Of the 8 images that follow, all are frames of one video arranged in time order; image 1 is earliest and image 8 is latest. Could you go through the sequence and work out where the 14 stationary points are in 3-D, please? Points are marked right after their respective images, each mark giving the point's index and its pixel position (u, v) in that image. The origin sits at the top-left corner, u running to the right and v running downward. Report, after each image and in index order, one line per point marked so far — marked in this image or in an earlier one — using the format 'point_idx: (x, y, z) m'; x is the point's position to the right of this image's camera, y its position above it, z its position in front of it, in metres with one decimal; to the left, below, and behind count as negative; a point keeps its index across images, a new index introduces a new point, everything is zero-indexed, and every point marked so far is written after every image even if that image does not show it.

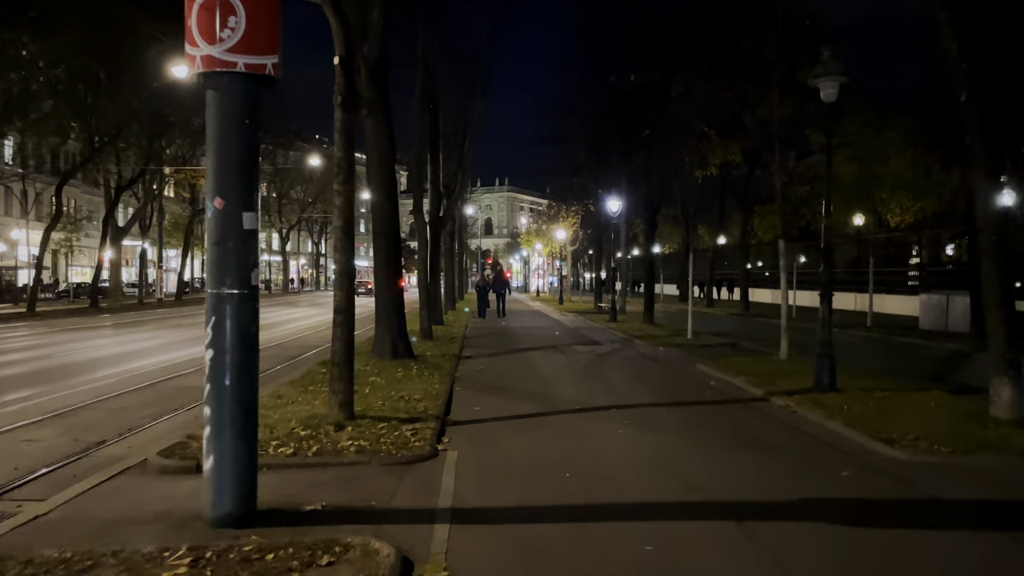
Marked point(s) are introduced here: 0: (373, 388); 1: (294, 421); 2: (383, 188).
0: (-1.8, -1.3, +11.4) m
1: (-2.2, -1.4, +8.8) m
2: (-2.1, +1.7, +14.5) m
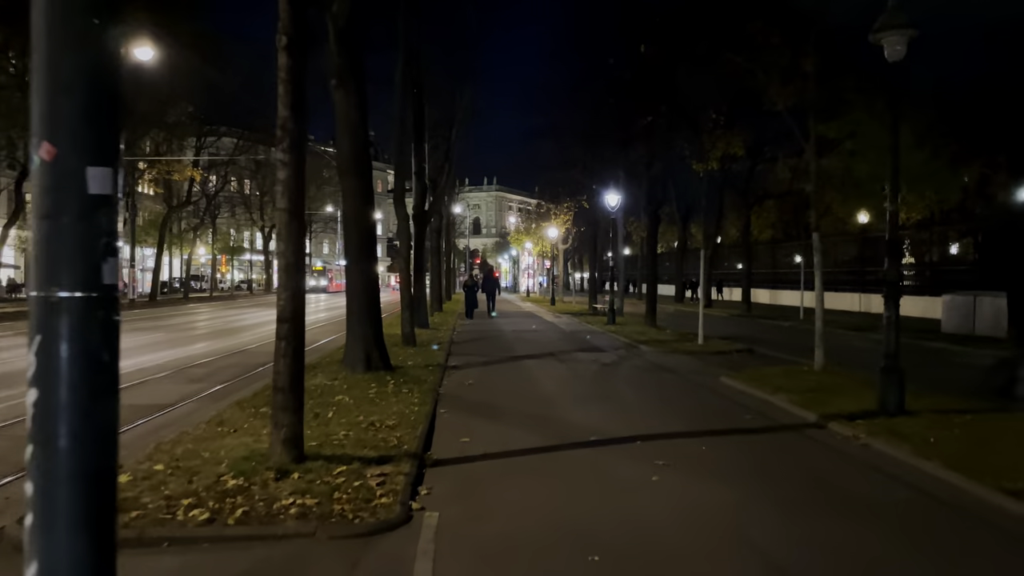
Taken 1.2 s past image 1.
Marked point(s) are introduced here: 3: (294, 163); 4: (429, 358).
0: (-1.9, -1.3, +9.4) m
1: (-2.2, -1.4, +6.7) m
2: (-2.2, +1.7, +12.4) m
3: (-1.7, +1.0, +6.7) m
4: (-1.4, -1.2, +15.0) m
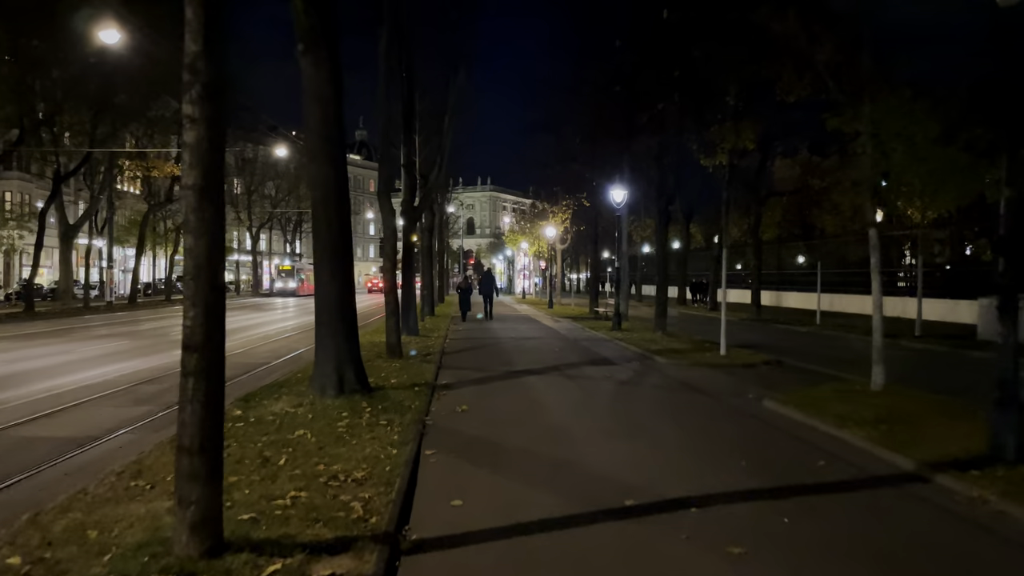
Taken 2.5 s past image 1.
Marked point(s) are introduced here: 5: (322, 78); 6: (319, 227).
0: (-1.8, -1.4, +7.3) m
1: (-2.2, -1.4, +4.7) m
2: (-2.2, +1.6, +10.3) m
3: (-1.6, +0.9, +4.6) m
4: (-1.4, -1.3, +13.0) m
5: (-2.2, +2.5, +10.2) m
6: (-2.3, +0.7, +10.3) m
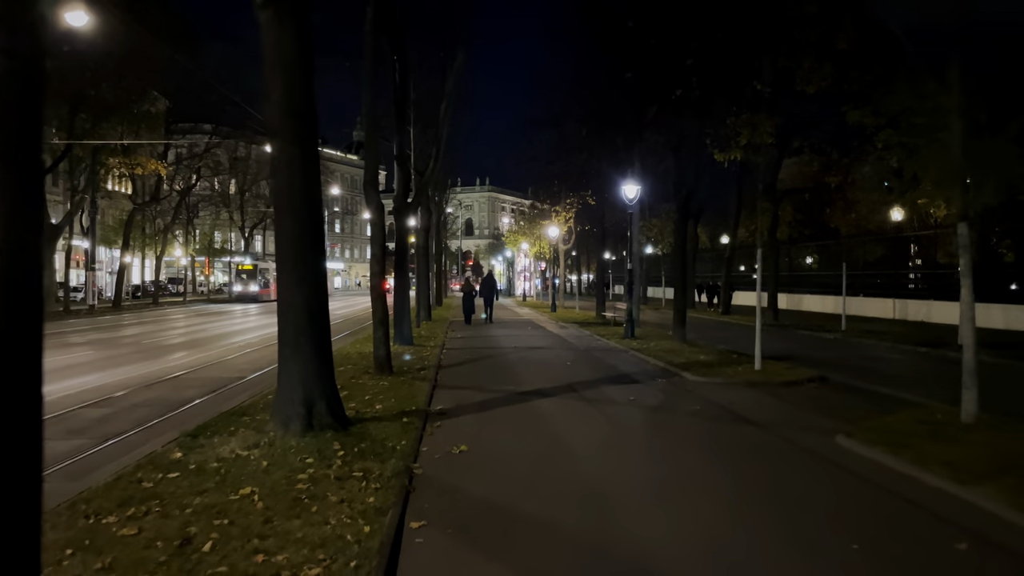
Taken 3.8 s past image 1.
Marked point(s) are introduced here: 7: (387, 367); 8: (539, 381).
0: (-1.7, -1.5, +5.2) m
1: (-2.0, -1.5, +2.6) m
2: (-2.1, +1.5, +8.3) m
3: (-1.5, +0.8, +2.6) m
4: (-1.3, -1.4, +10.9) m
5: (-2.1, +2.4, +8.2) m
6: (-2.2, +0.6, +8.3) m
7: (-2.0, -1.3, +14.2) m
8: (+0.4, -1.4, +13.0) m
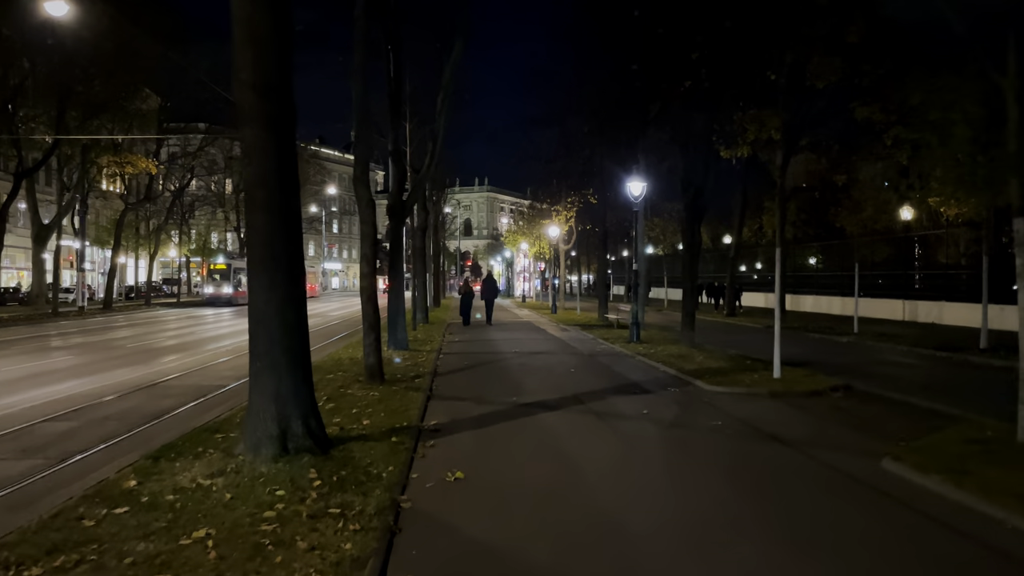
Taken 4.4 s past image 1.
0: (-1.7, -1.5, +4.2) m
1: (-2.0, -1.5, +1.6) m
2: (-2.1, +1.5, +7.3) m
3: (-1.5, +0.8, +1.6) m
4: (-1.3, -1.4, +9.9) m
5: (-2.1, +2.3, +7.2) m
6: (-2.2, +0.6, +7.3) m
7: (-2.0, -1.3, +13.2) m
8: (+0.4, -1.4, +12.0) m
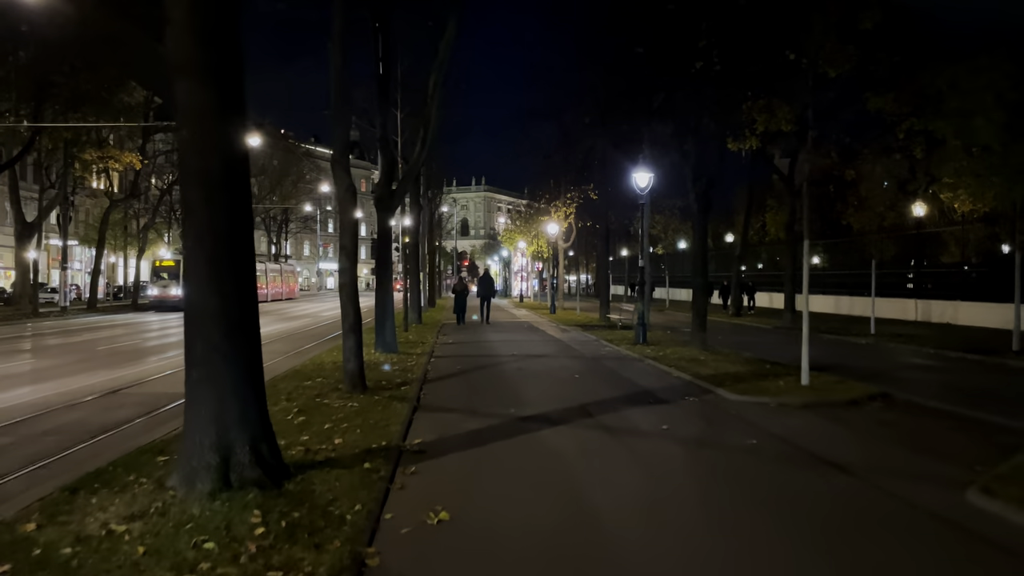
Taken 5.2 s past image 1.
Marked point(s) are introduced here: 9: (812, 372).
0: (-1.7, -1.5, +2.8) m
1: (-2.0, -1.5, +0.2) m
2: (-2.1, +1.5, +5.9) m
3: (-1.5, +0.8, +0.2) m
4: (-1.3, -1.4, +8.5) m
5: (-2.1, +2.4, +5.8) m
6: (-2.2, +0.6, +5.9) m
7: (-2.1, -1.3, +11.8) m
8: (+0.4, -1.4, +10.6) m
9: (+4.8, -1.4, +14.0) m
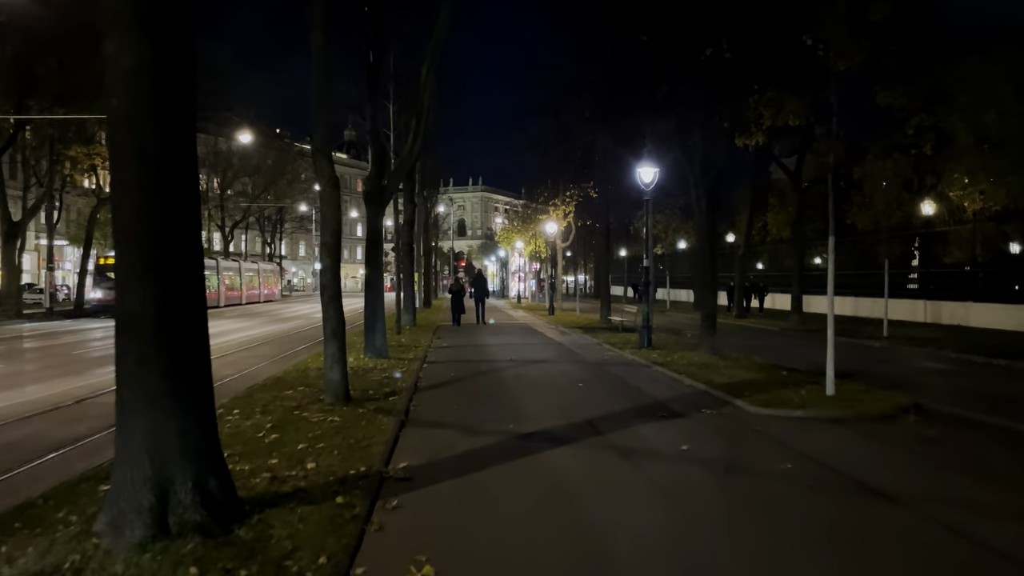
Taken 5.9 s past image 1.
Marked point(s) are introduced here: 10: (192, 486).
0: (-1.7, -1.5, +1.8) m
1: (-2.0, -1.5, -0.8) m
2: (-2.1, +1.5, +4.9) m
3: (-1.4, +0.8, -0.8) m
4: (-1.3, -1.4, +7.5) m
5: (-2.1, +2.4, +4.8) m
6: (-2.2, +0.6, +4.9) m
7: (-2.1, -1.3, +10.7) m
8: (+0.4, -1.4, +9.6) m
9: (+4.8, -1.4, +12.9) m
10: (-1.8, -1.1, +5.0) m
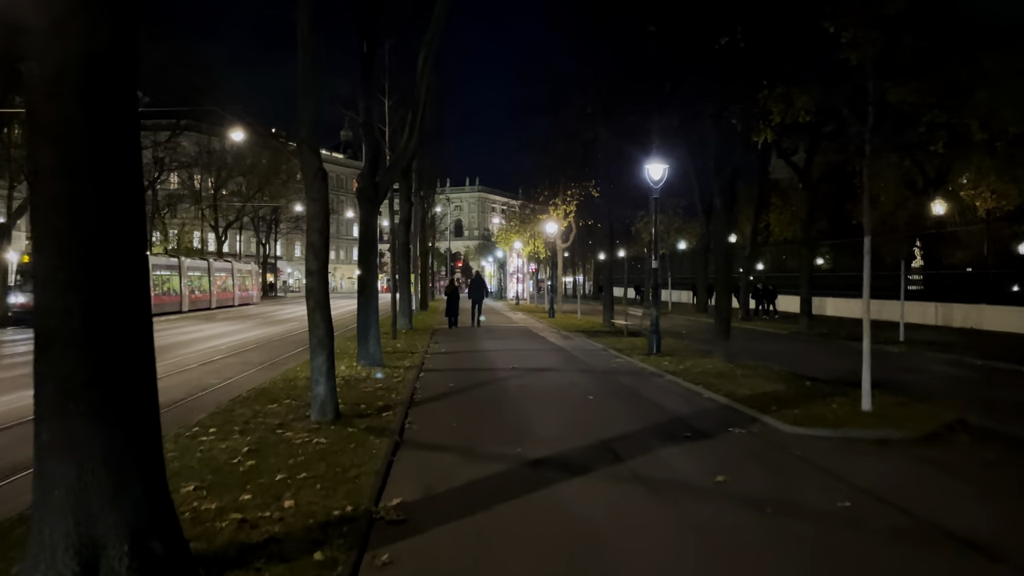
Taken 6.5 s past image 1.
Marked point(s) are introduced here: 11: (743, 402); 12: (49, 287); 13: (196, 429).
0: (-1.6, -1.5, +0.8) m
1: (-1.9, -1.6, -1.8) m
2: (-2.0, +1.5, +3.9) m
3: (-1.3, +0.8, -1.8) m
4: (-1.3, -1.5, +6.5) m
5: (-2.0, +2.3, +3.8) m
6: (-2.1, +0.6, +3.9) m
7: (-2.0, -1.3, +9.7) m
8: (+0.4, -1.4, +8.6) m
9: (+4.8, -1.4, +12.0) m
10: (-1.7, -1.1, +4.0) m
11: (+2.8, -1.4, +10.6) m
12: (-2.0, 0.0, +3.8) m
13: (-3.3, -1.5, +9.2) m
